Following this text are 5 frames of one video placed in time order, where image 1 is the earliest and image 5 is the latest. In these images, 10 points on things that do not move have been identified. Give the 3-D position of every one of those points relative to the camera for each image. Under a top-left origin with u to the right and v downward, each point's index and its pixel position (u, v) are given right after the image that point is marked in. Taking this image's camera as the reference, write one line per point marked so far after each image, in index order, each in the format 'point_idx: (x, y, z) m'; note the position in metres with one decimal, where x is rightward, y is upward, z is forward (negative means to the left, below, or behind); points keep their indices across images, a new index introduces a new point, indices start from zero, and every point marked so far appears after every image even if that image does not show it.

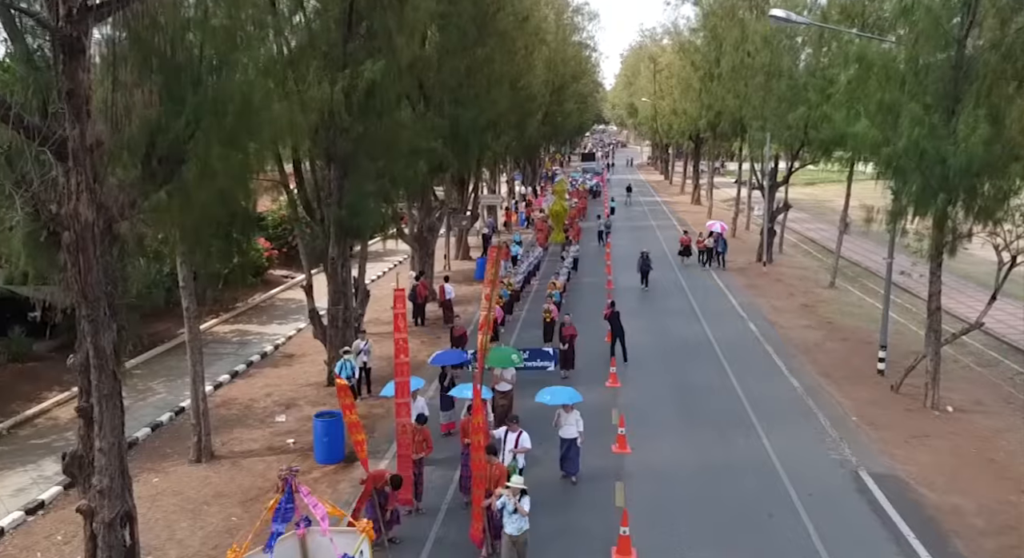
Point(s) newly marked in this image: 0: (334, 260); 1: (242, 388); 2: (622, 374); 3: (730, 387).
0: (-3.7, +0.4, +17.2) m
1: (-5.7, -2.3, +17.6) m
2: (+2.5, -2.1, +18.7) m
3: (+4.6, -2.3, +17.8) m
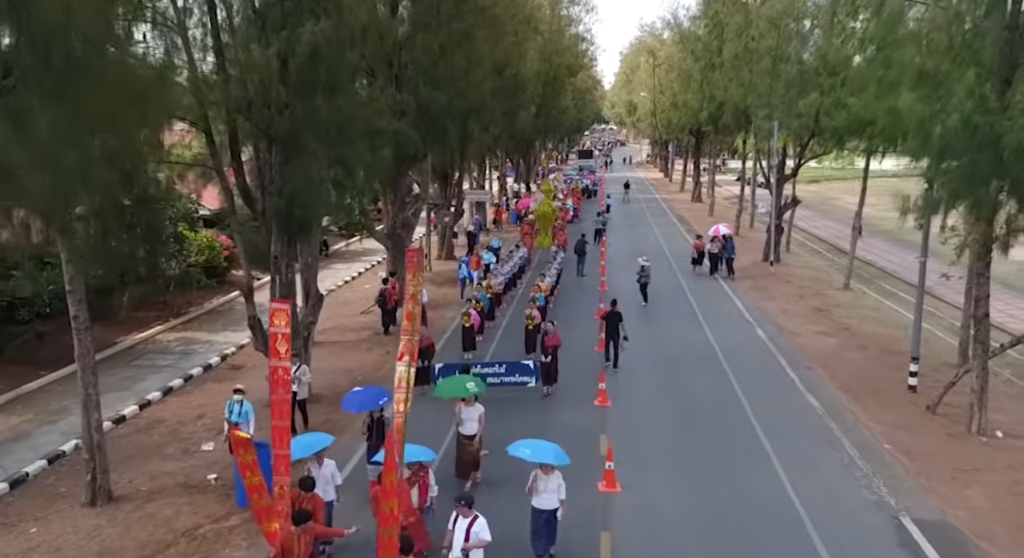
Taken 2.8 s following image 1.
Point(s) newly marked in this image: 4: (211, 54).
0: (-4.1, +0.3, +14.8) m
1: (-6.1, -2.3, +15.2) m
2: (+2.0, -2.1, +16.3) m
3: (+4.1, -2.3, +15.4) m
4: (-4.9, +3.7, +13.9) m
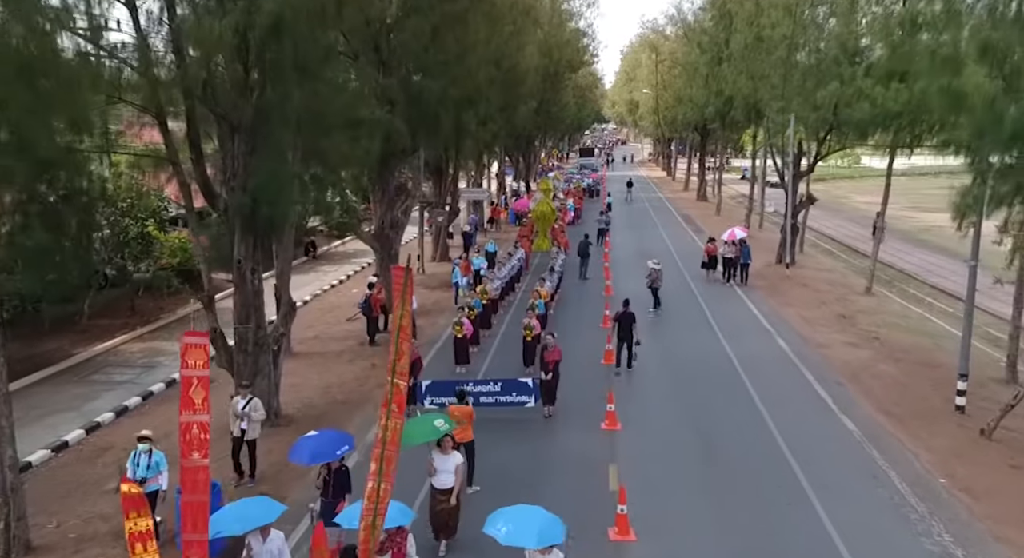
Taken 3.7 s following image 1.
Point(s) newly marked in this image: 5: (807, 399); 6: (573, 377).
0: (-4.2, +0.2, +13.0) m
1: (-6.2, -2.4, +13.4) m
2: (+1.9, -2.2, +14.5) m
3: (+4.1, -2.4, +13.7) m
4: (-5.0, +3.6, +12.1) m
5: (+5.3, -2.1, +15.2) m
6: (+1.2, -1.9, +16.3) m
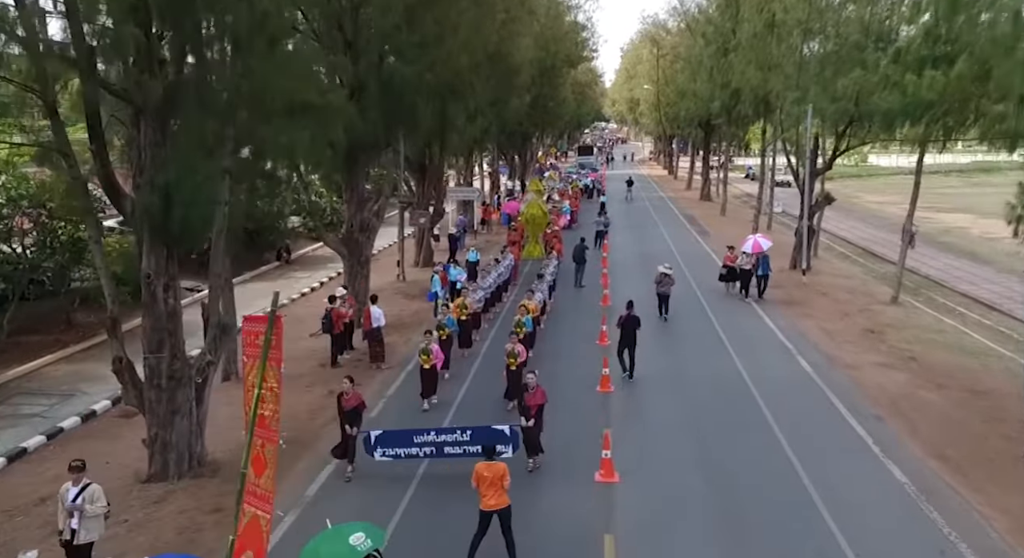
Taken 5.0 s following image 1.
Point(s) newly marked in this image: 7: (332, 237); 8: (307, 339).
0: (-4.5, 0.0, +10.6) m
1: (-6.5, -2.7, +11.0) m
2: (+1.6, -2.5, +12.1) m
3: (+3.7, -2.6, +11.2) m
4: (-5.3, +3.4, +9.7) m
5: (+5.0, -2.4, +12.8) m
6: (+0.9, -2.1, +13.9) m
7: (-4.2, +1.0, +19.5) m
8: (-4.5, -1.3, +18.6) m
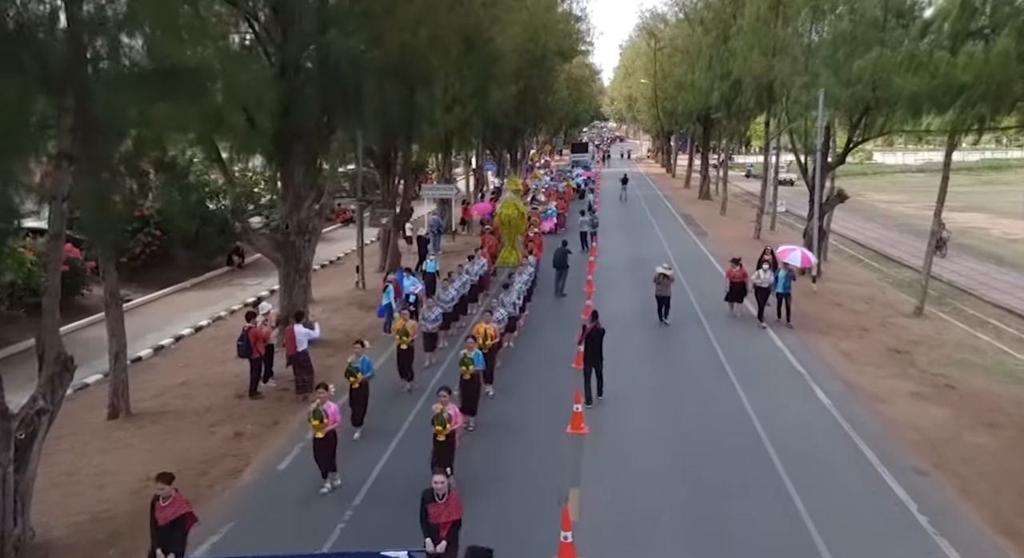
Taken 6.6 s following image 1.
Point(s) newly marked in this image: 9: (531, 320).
0: (-5.2, -0.2, +7.7) m
1: (-7.2, -2.9, +8.2) m
2: (+0.9, -2.7, +9.2) m
3: (+3.0, -2.9, +8.4) m
4: (-6.0, +3.2, +6.8) m
5: (+4.3, -2.6, +9.9) m
6: (+0.2, -2.3, +11.0) m
7: (-4.9, +0.8, +16.6) m
8: (-5.2, -1.5, +15.8) m
9: (+0.5, -0.9, +19.1) m
